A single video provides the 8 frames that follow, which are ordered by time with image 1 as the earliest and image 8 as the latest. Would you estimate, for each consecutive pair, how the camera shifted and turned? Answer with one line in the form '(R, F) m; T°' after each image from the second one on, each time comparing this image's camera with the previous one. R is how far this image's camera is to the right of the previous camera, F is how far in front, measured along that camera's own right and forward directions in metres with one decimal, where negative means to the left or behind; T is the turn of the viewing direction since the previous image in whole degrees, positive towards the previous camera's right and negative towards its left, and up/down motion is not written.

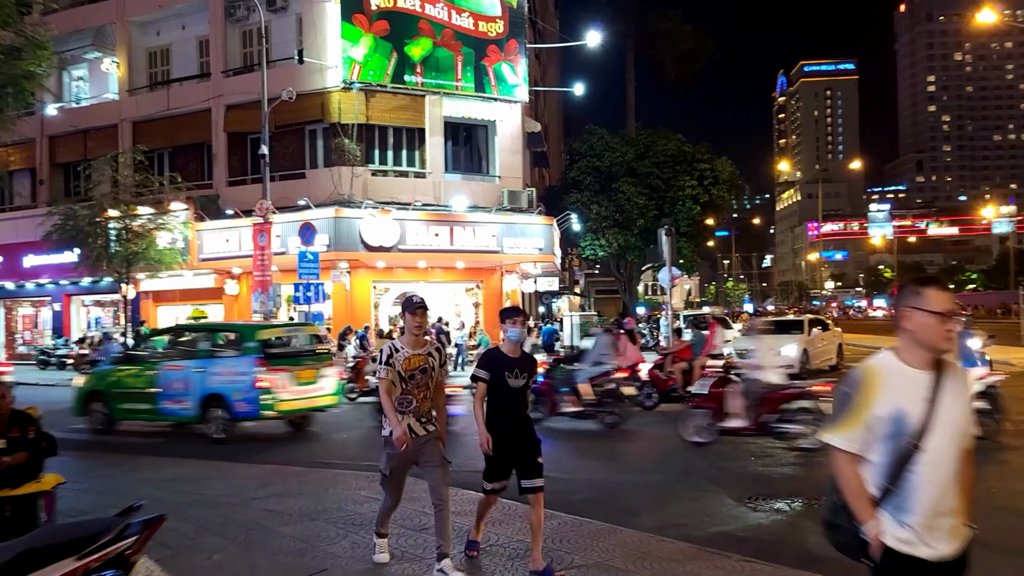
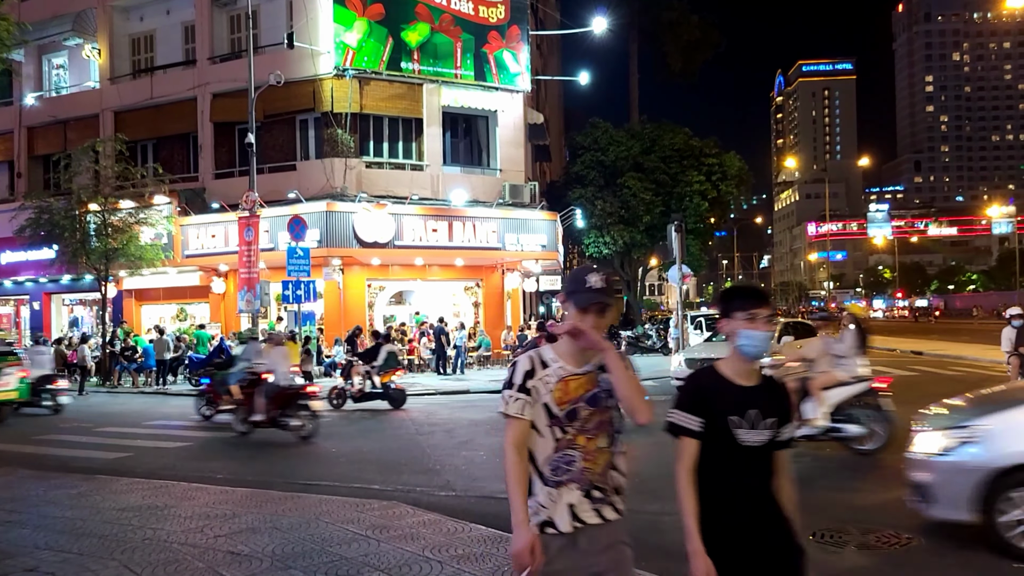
(-0.2, +1.4) m; 0°
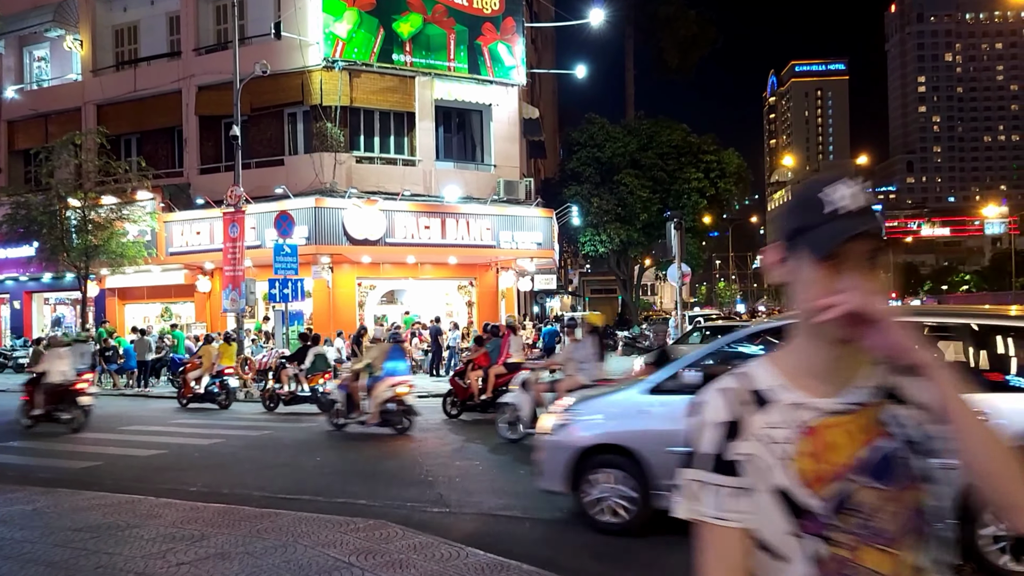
(-0.1, +0.7) m; +1°
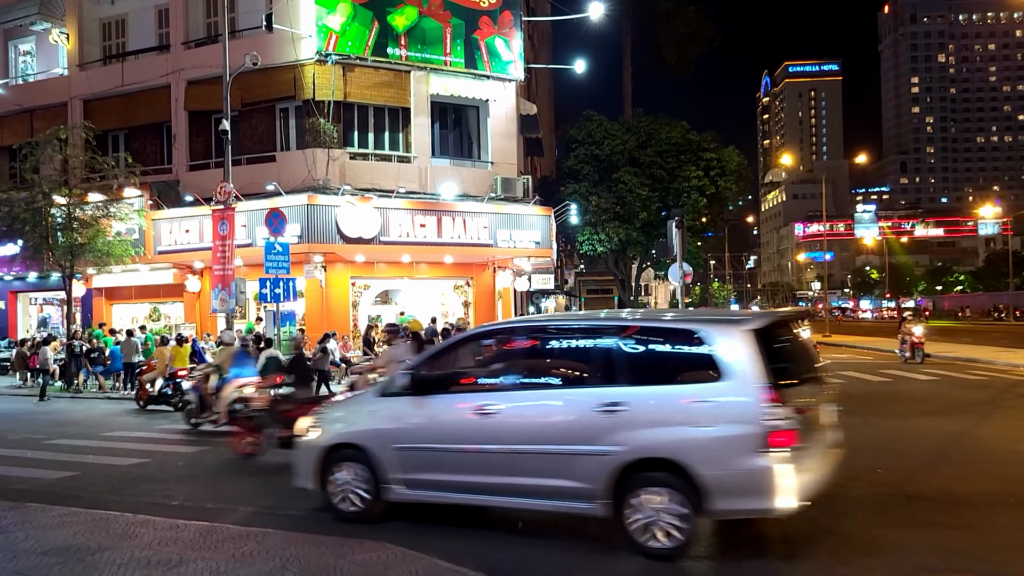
(-0.1, +0.6) m; 0°
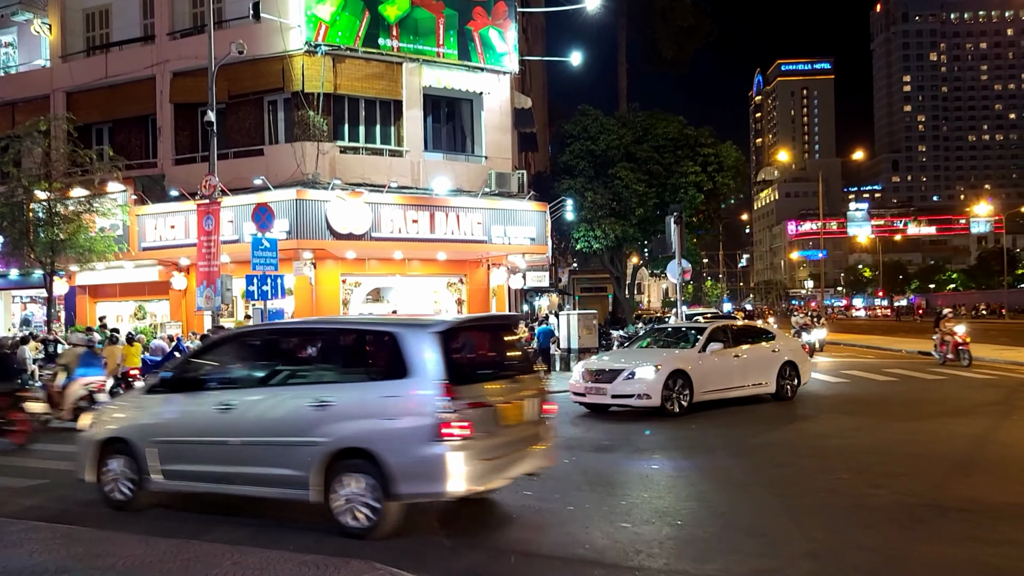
(-0.1, +0.6) m; +1°
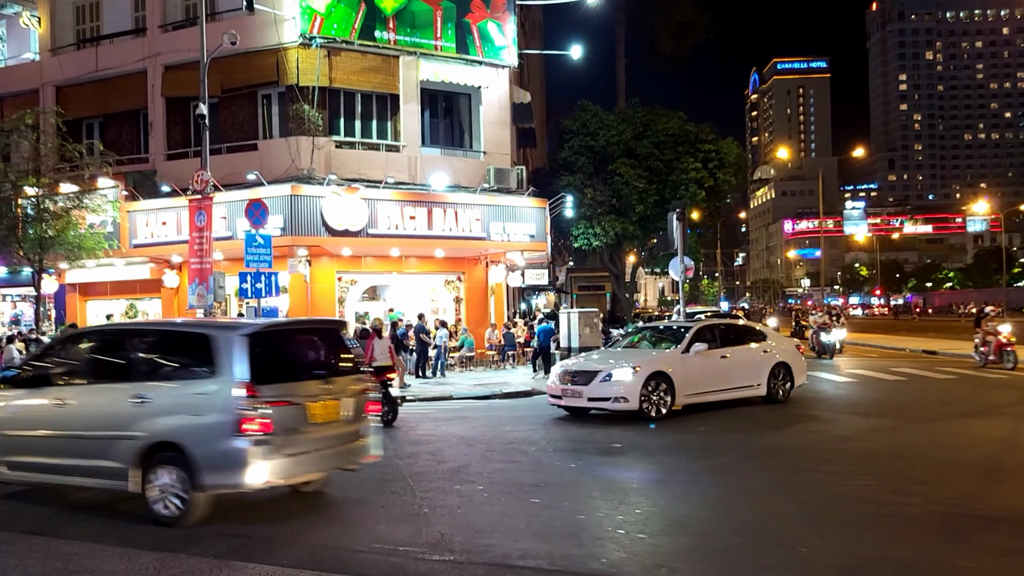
(-0.1, +0.5) m; 0°
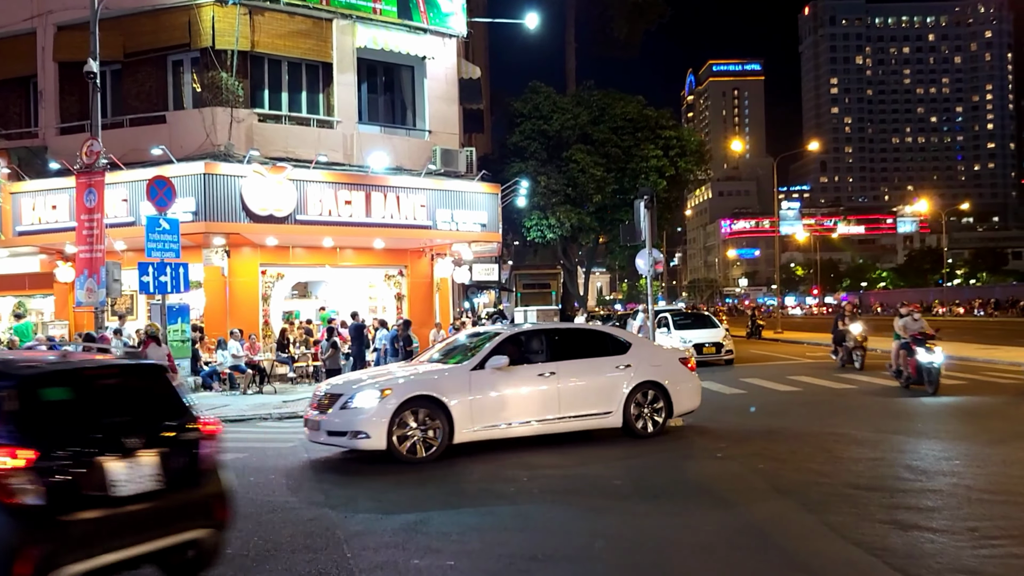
(-0.3, +2.6) m; +4°
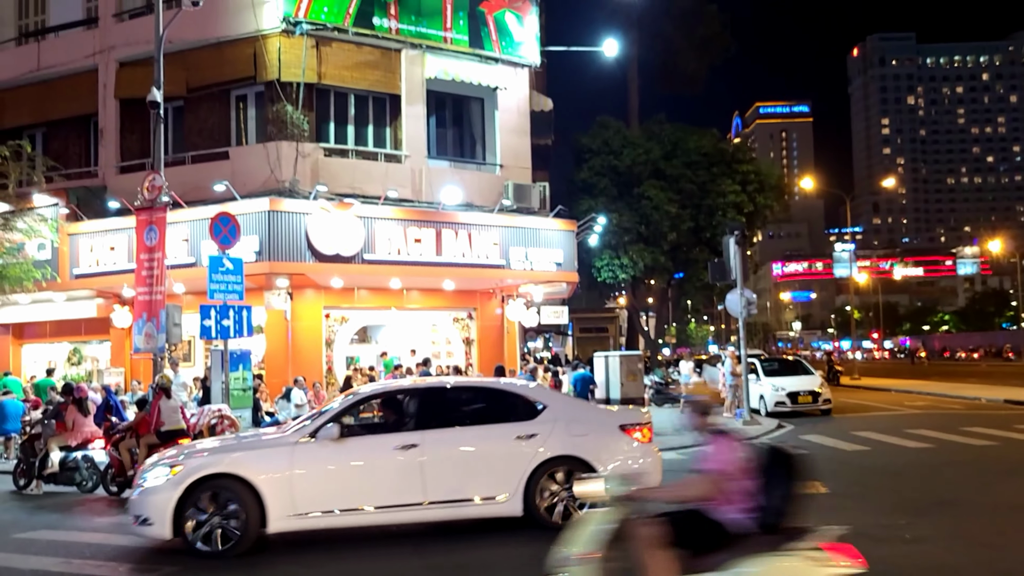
(-0.8, +1.4) m; -3°
